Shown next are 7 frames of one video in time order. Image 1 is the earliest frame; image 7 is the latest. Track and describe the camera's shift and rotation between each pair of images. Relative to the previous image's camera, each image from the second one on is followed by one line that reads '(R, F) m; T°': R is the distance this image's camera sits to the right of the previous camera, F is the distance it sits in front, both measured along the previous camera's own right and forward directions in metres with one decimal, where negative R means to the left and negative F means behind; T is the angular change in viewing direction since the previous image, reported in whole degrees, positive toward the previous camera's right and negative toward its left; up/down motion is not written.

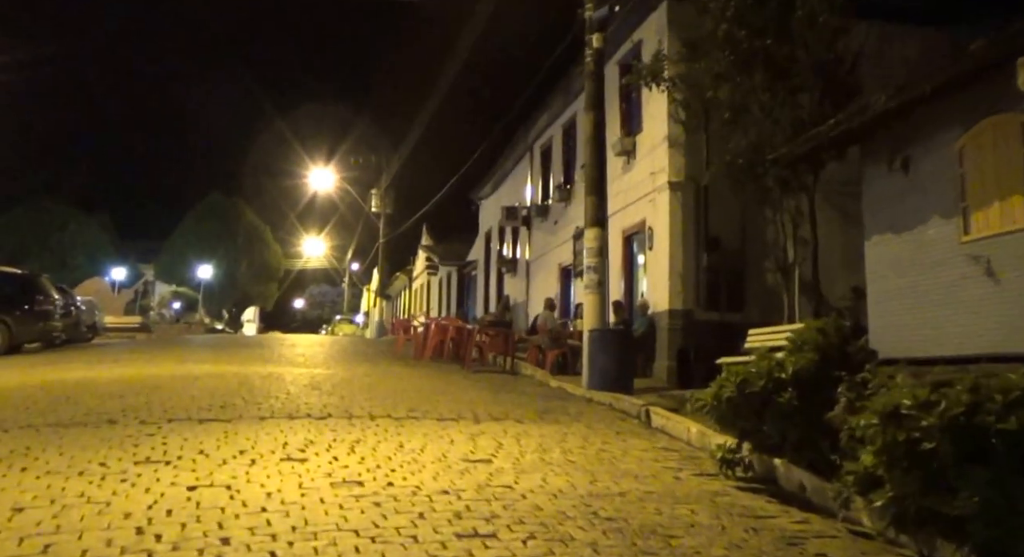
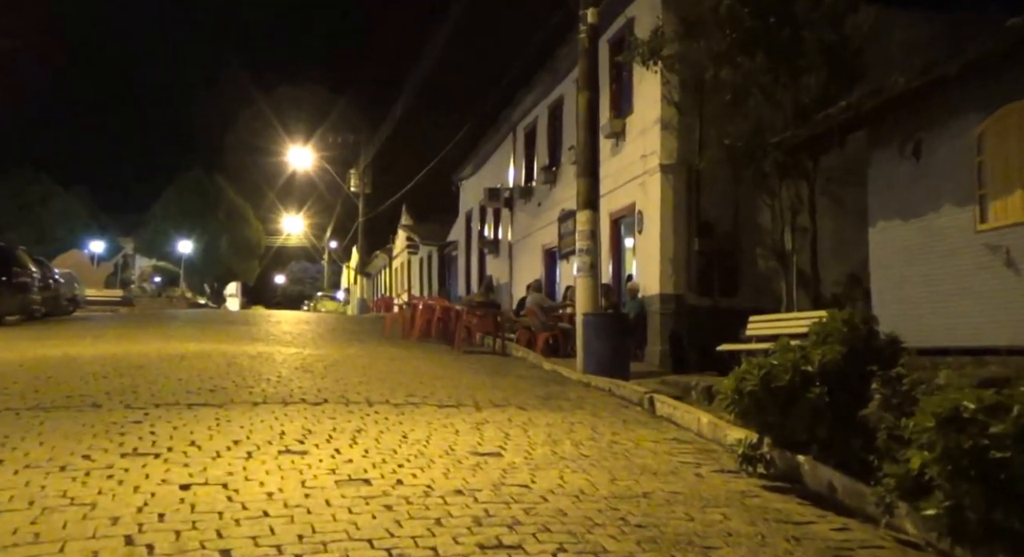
(-0.3, +0.5) m; +2°
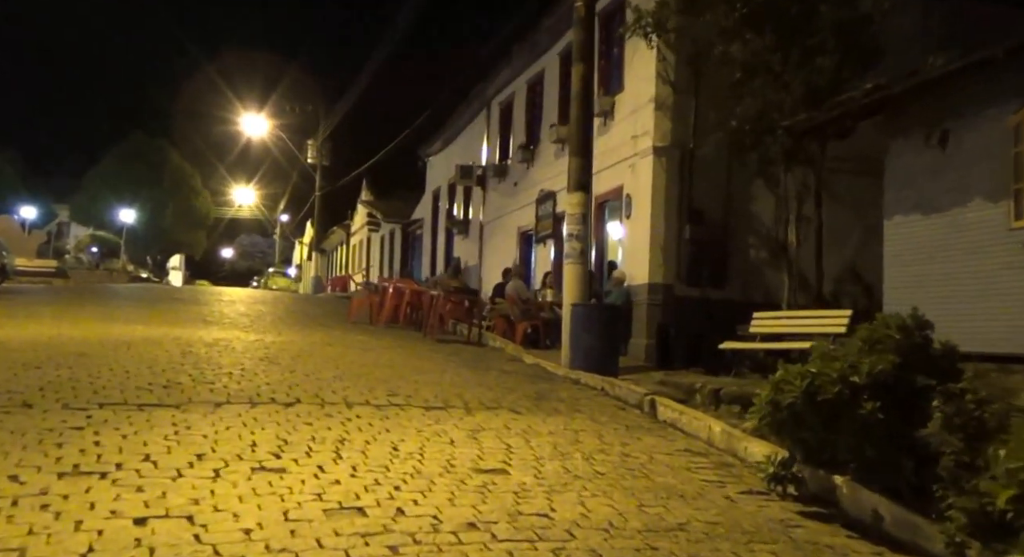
(-0.4, +0.9) m; +3°
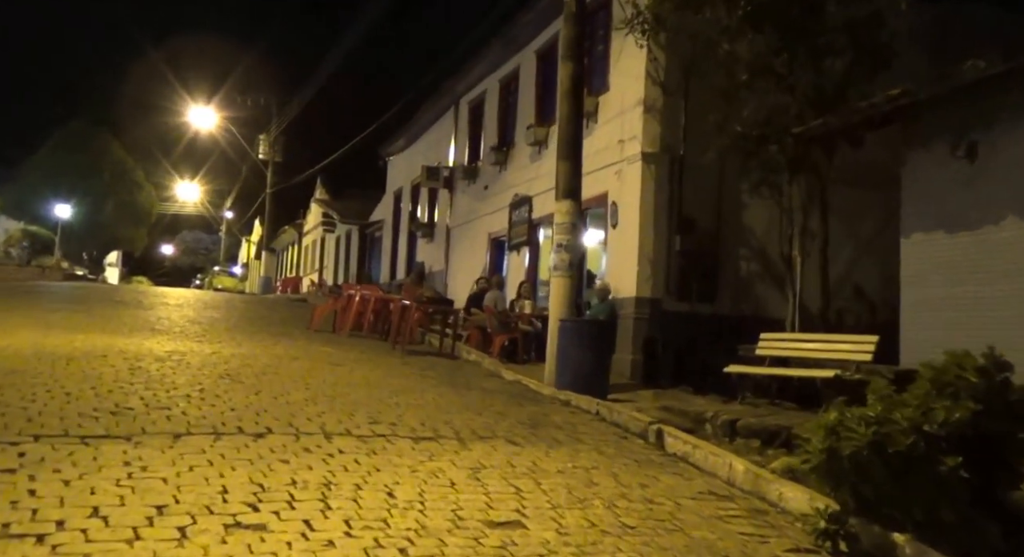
(-0.5, +0.9) m; +4°
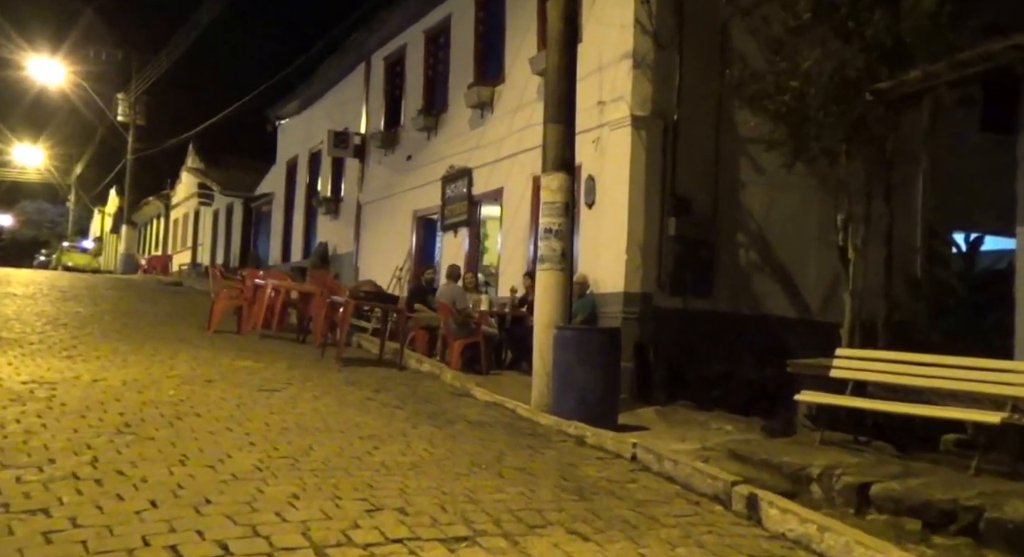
(-1.2, +2.5) m; +9°
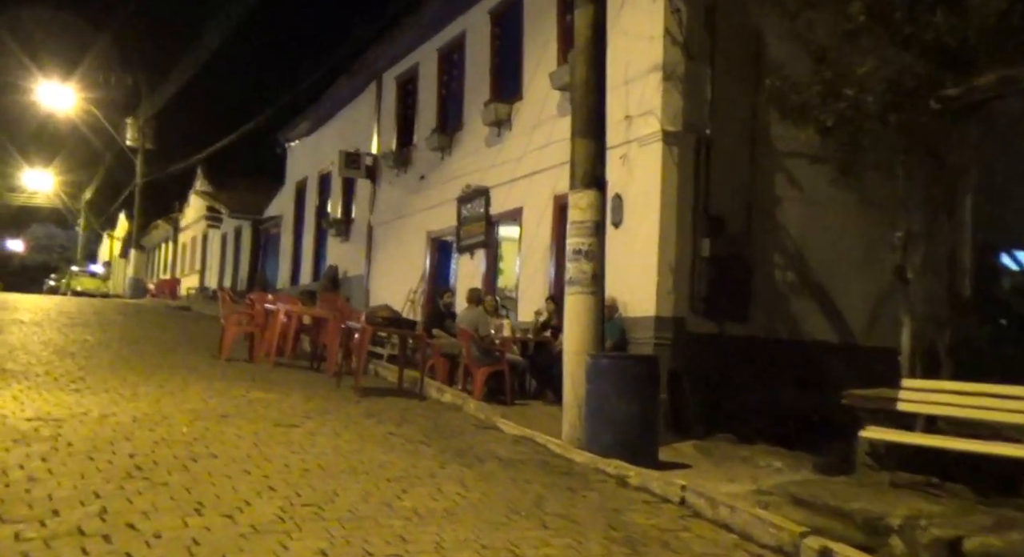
(-0.2, +0.5) m; 0°
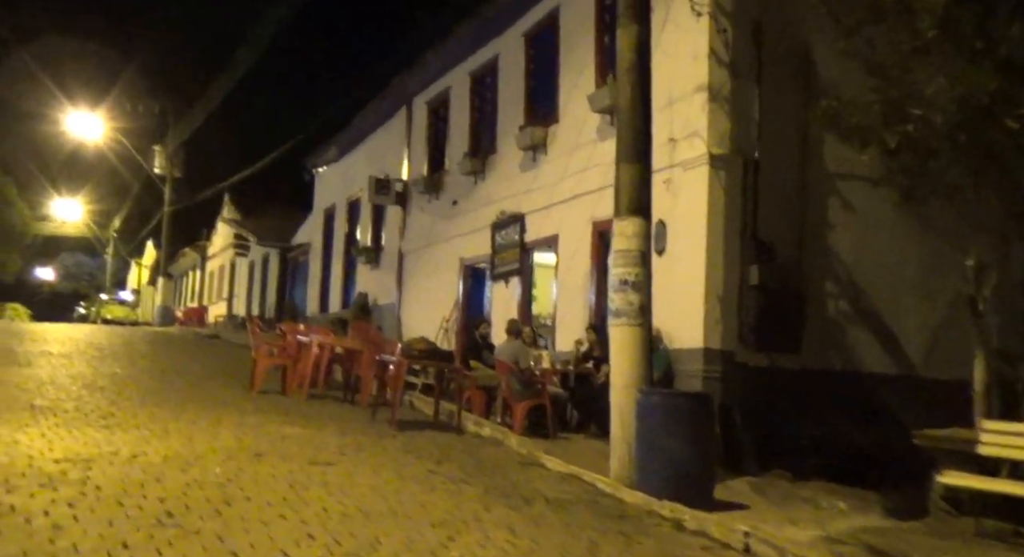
(-0.2, +0.3) m; -2°
